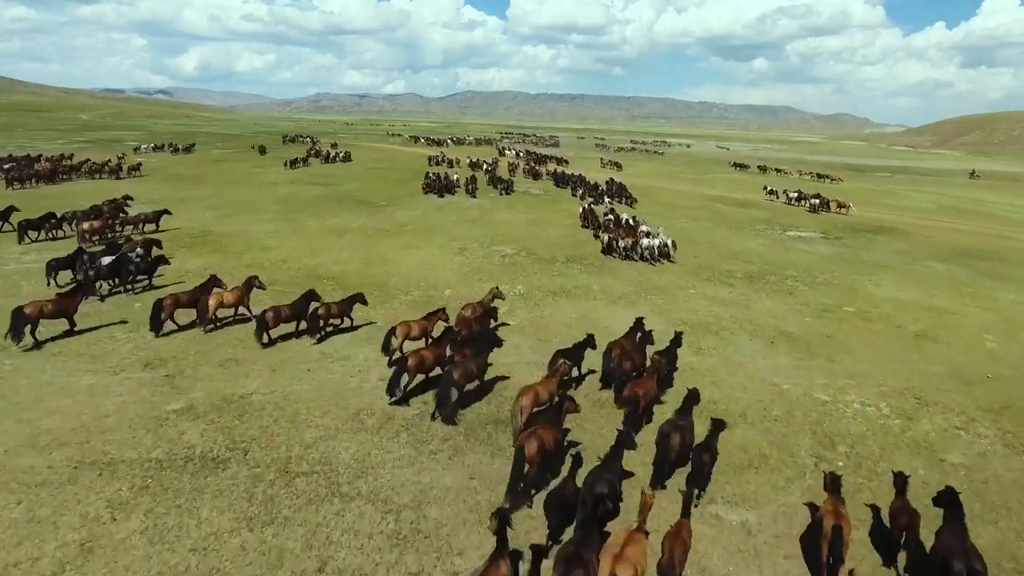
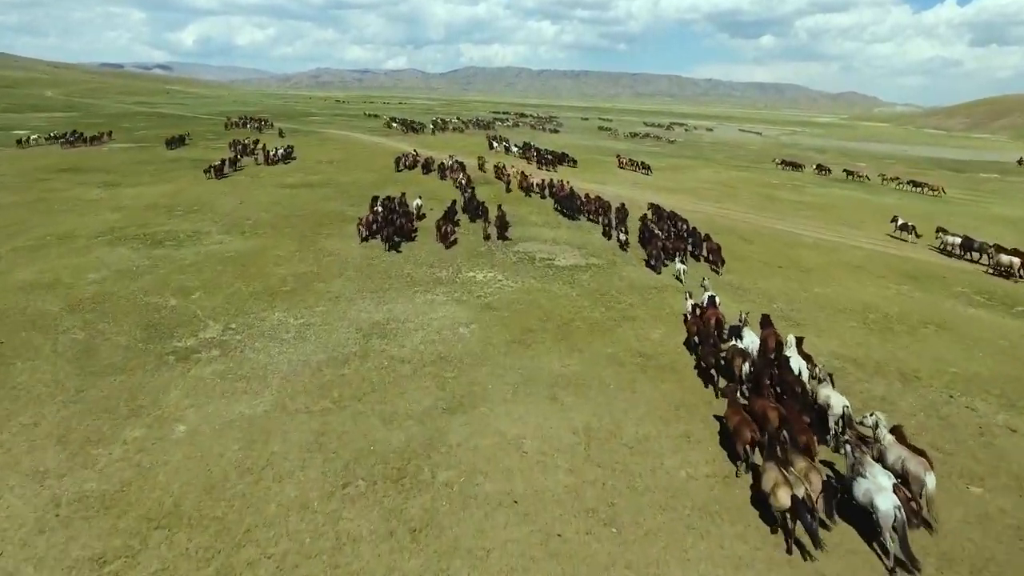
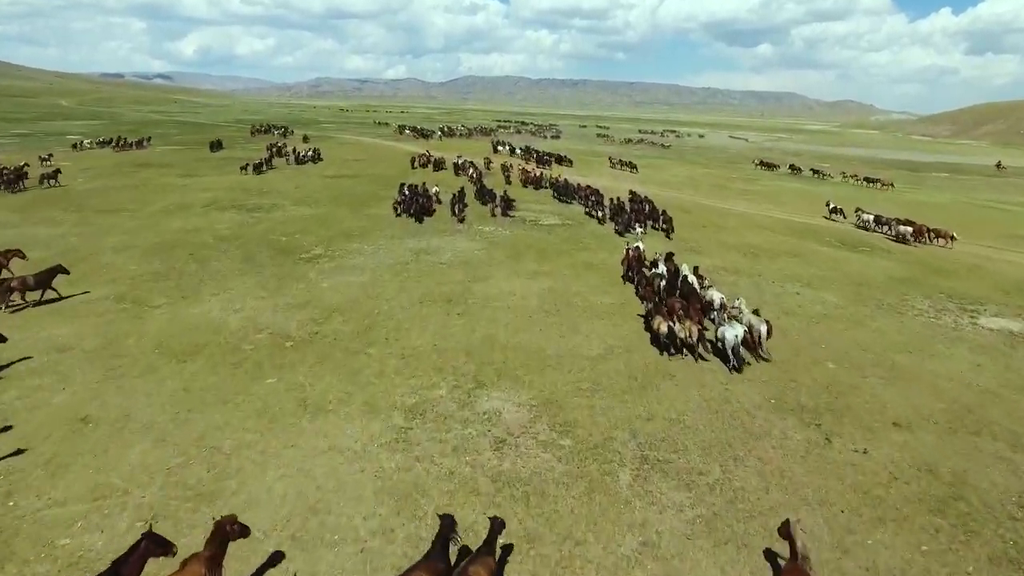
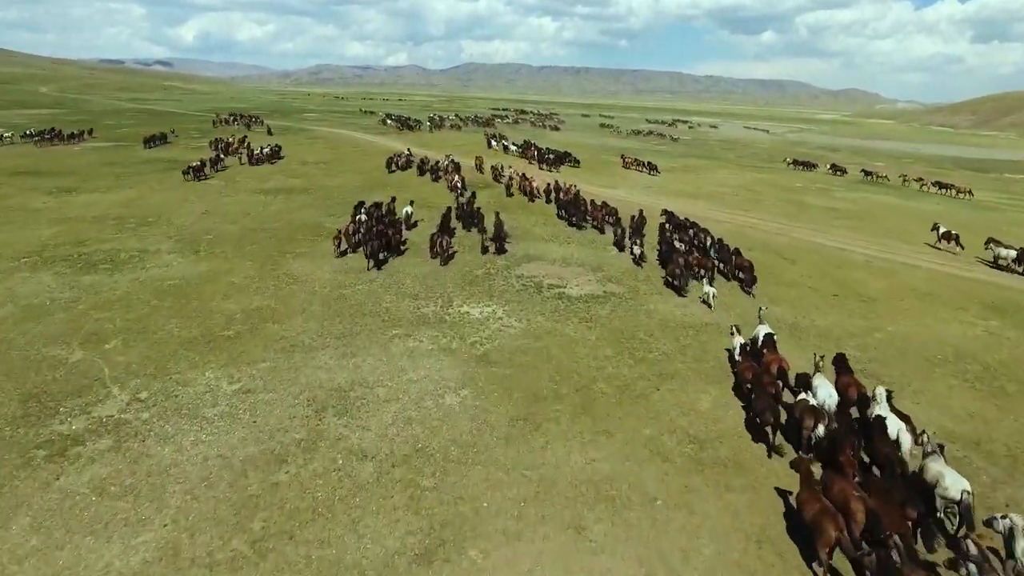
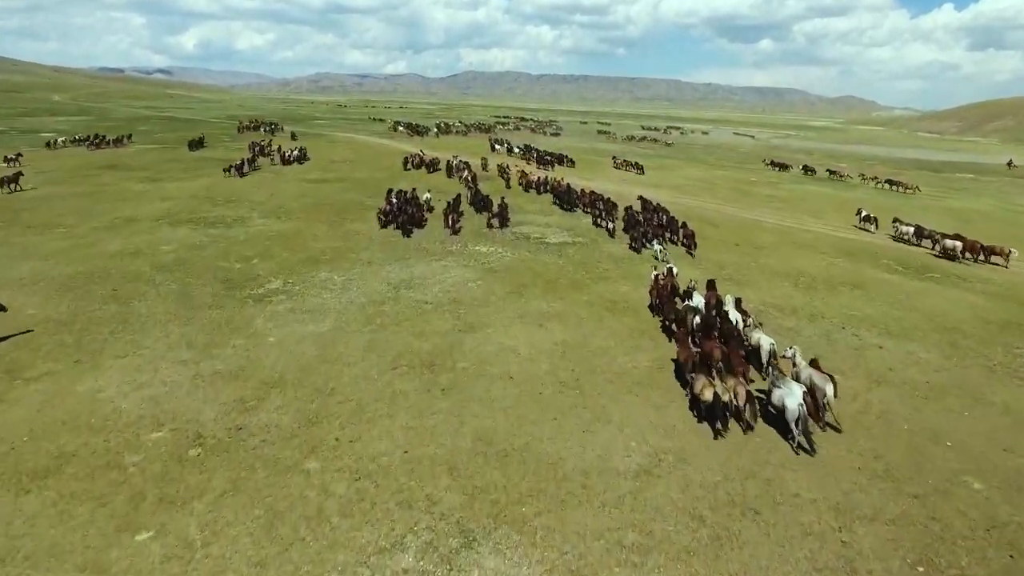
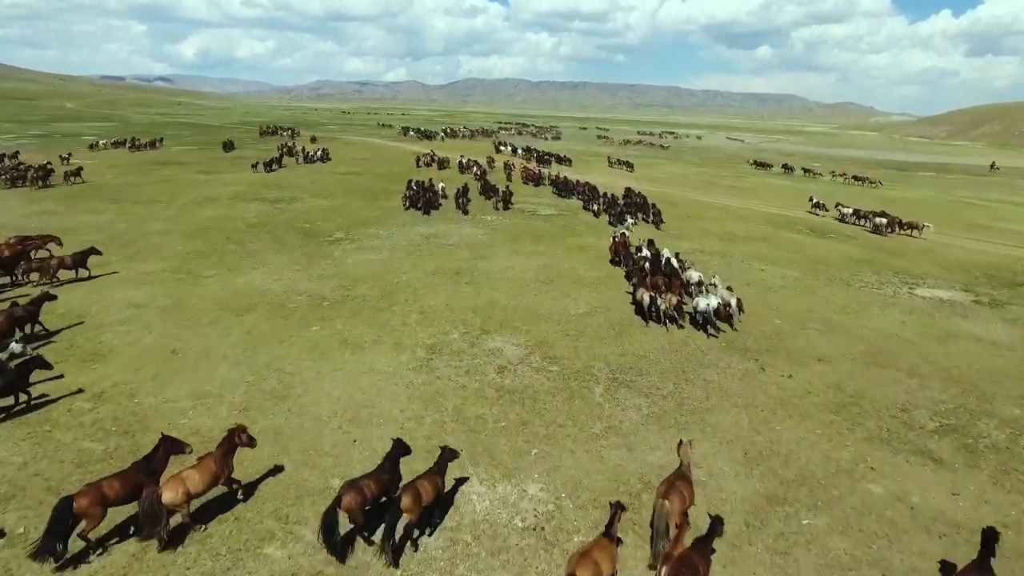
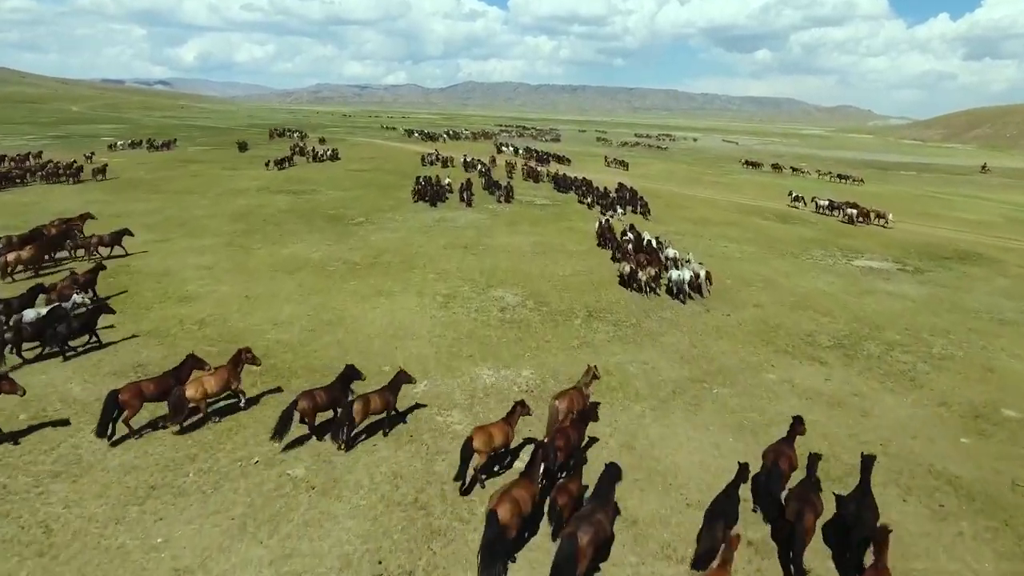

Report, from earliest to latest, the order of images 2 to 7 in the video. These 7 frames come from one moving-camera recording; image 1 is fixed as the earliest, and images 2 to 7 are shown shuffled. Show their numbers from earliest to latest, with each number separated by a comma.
7, 6, 3, 5, 2, 4
